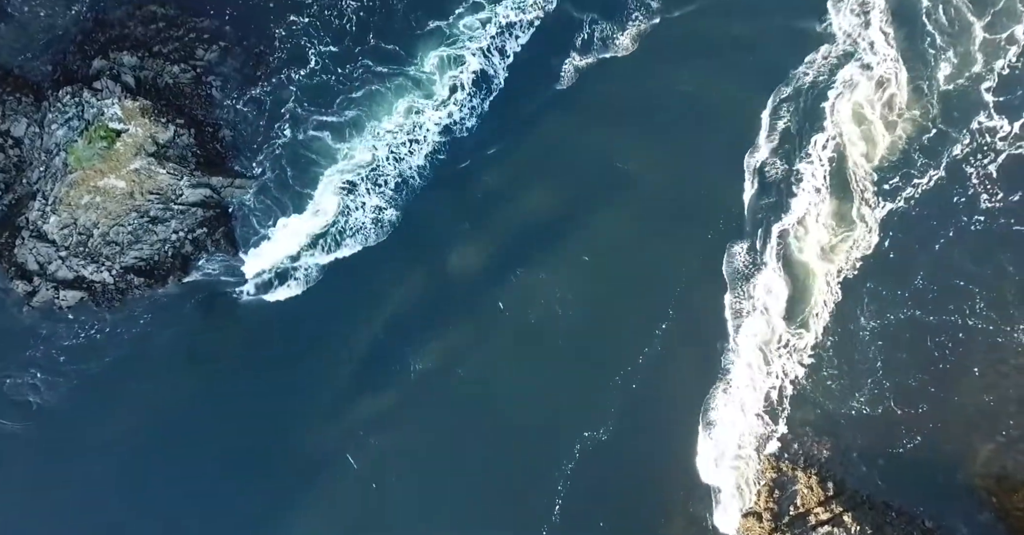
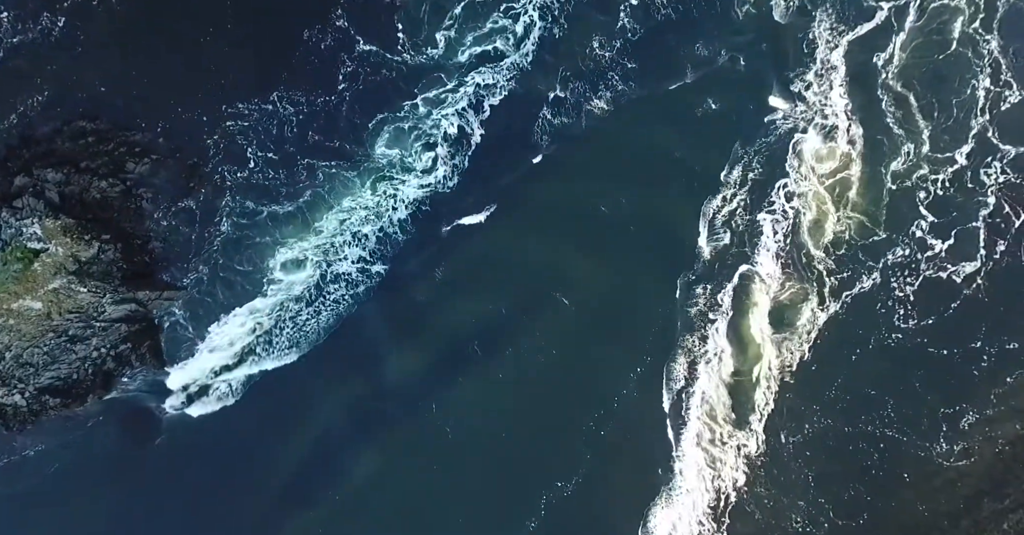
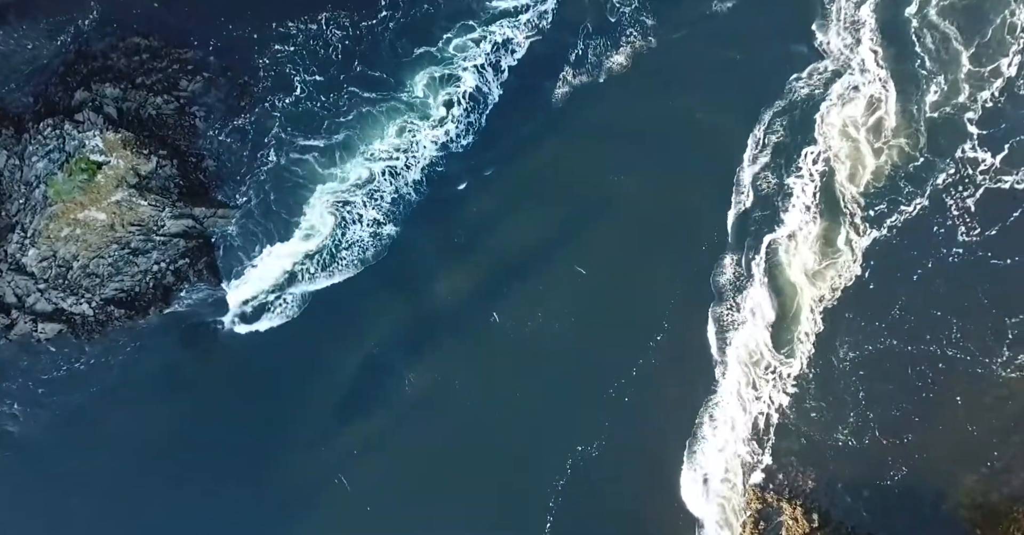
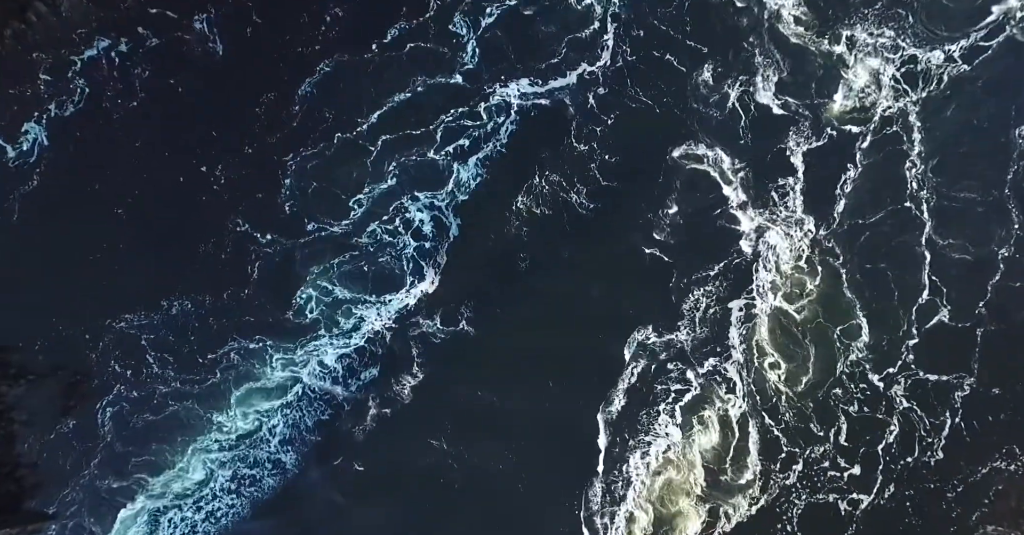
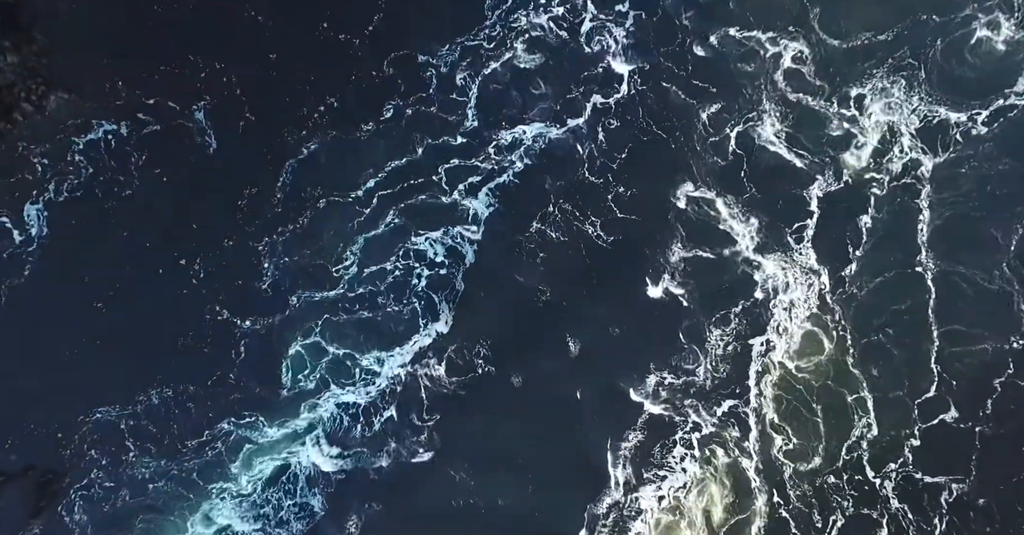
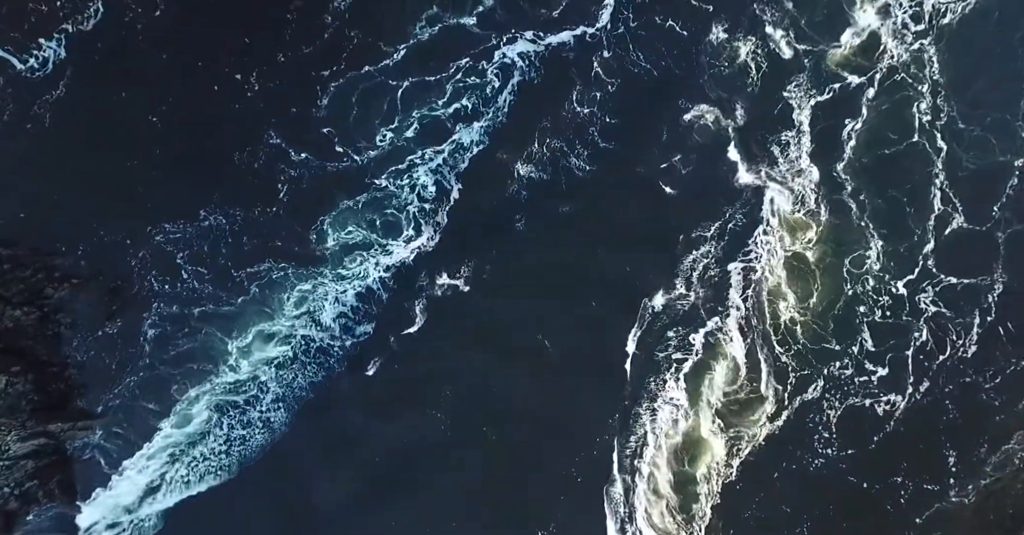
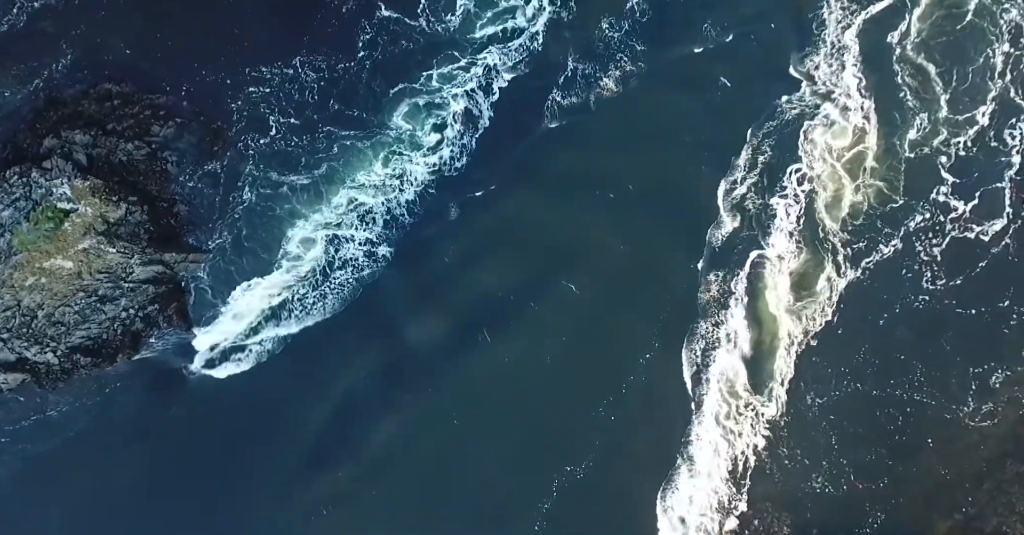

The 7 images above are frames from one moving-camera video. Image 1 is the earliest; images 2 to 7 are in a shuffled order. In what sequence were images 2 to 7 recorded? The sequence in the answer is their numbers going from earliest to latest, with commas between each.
3, 7, 2, 6, 4, 5
